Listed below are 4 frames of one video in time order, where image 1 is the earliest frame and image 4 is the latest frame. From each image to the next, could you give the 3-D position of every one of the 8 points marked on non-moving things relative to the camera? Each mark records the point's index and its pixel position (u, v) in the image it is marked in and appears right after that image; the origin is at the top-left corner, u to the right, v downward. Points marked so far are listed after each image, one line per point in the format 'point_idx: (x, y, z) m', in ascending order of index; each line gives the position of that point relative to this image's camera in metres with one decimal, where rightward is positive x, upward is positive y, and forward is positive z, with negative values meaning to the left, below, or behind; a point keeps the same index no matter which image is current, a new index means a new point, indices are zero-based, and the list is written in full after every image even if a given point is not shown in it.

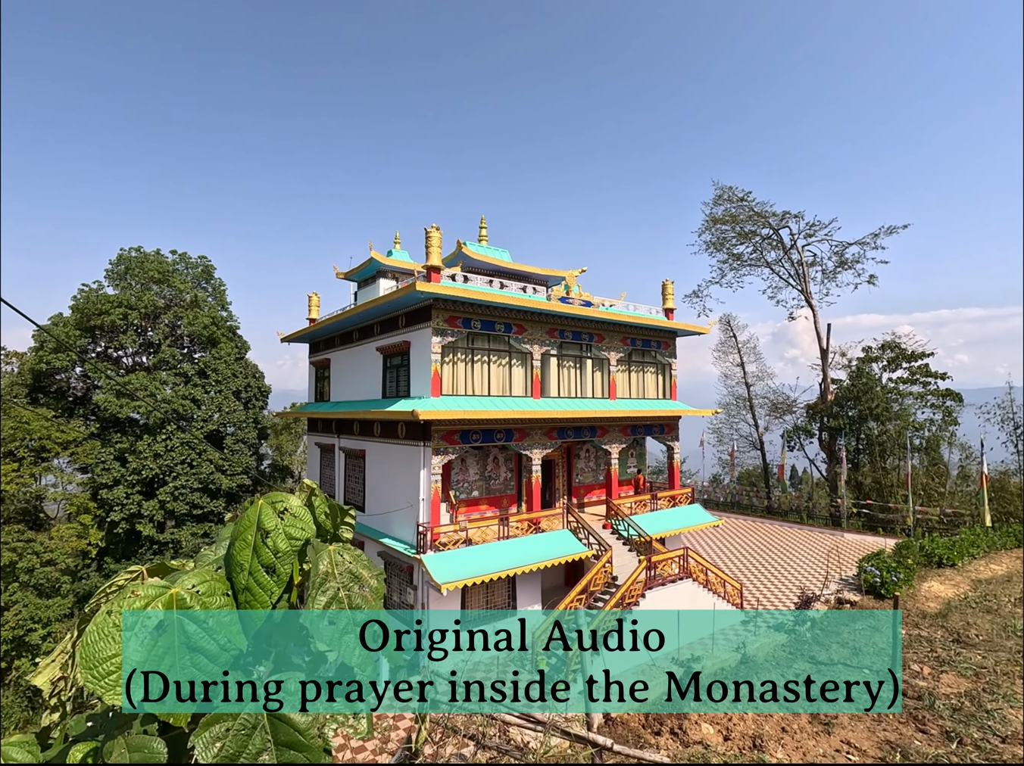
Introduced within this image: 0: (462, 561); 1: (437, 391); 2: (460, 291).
0: (-1.2, -4.1, +11.9) m
1: (-1.9, -0.2, +12.7) m
2: (-1.3, +2.2, +12.5) m
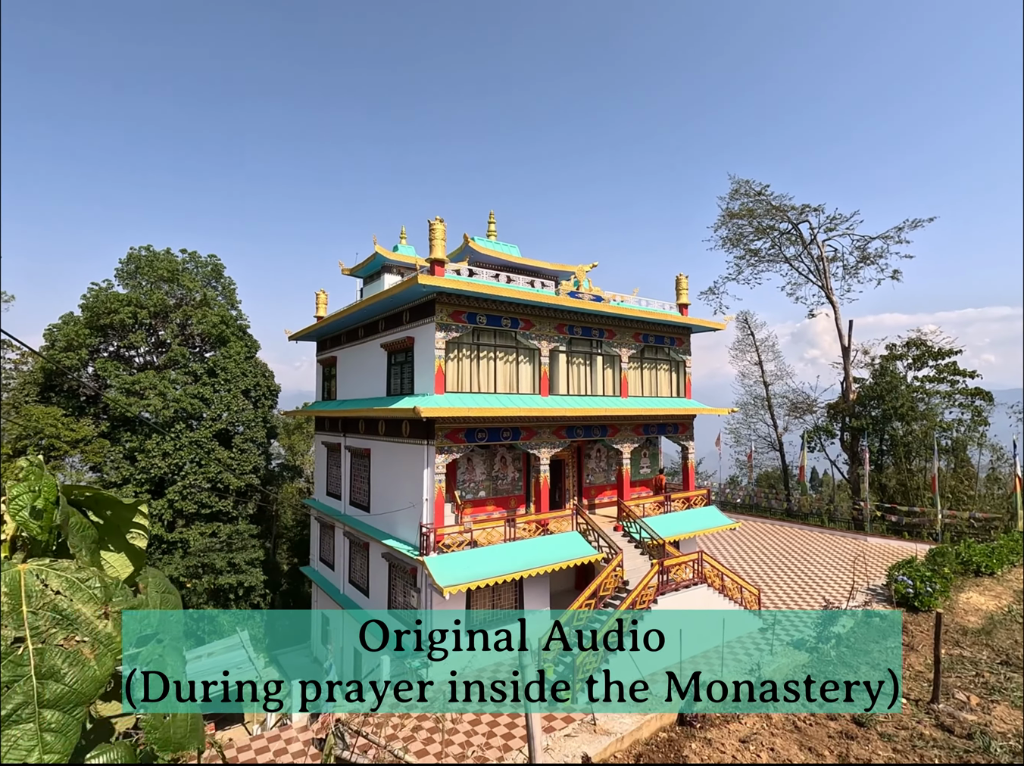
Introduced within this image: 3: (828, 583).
0: (-1.1, -4.1, +11.6) m
1: (-1.7, -0.1, +12.3) m
2: (-1.1, +2.3, +12.1) m
3: (+10.5, -6.7, +16.9) m
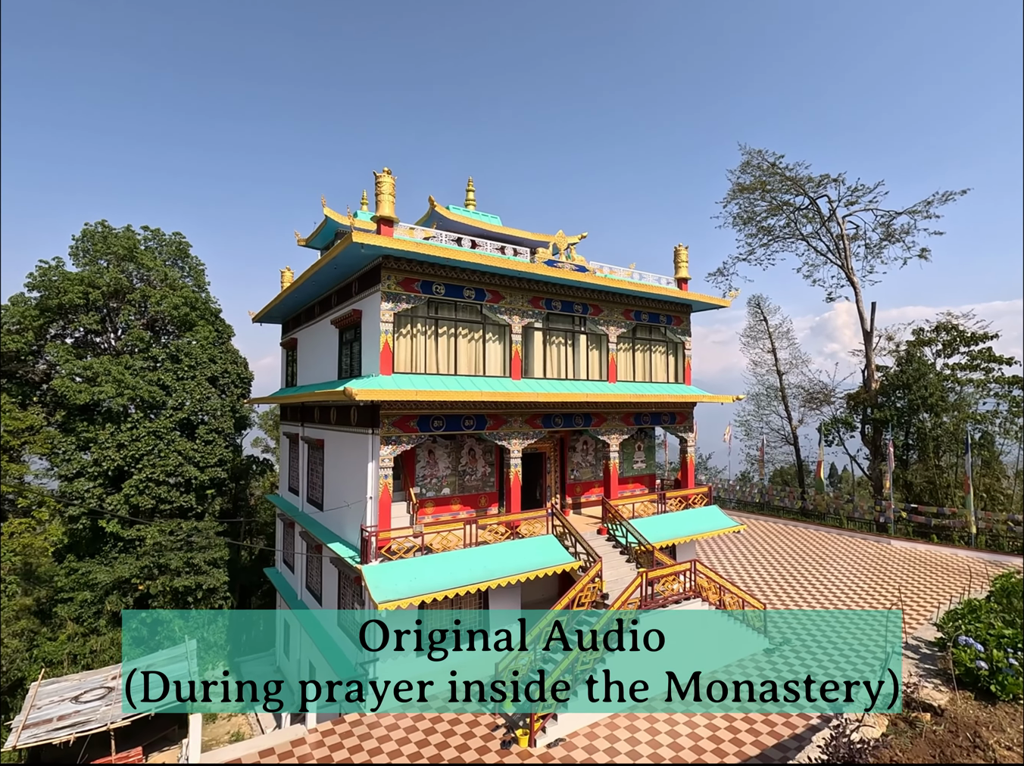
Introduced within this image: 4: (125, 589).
0: (-1.9, -3.6, +9.8) m
1: (-2.6, +0.3, +10.6) m
2: (-2.0, +2.7, +10.3) m
3: (+9.8, -6.2, +14.9) m
4: (-13.2, -7.0, +17.5) m
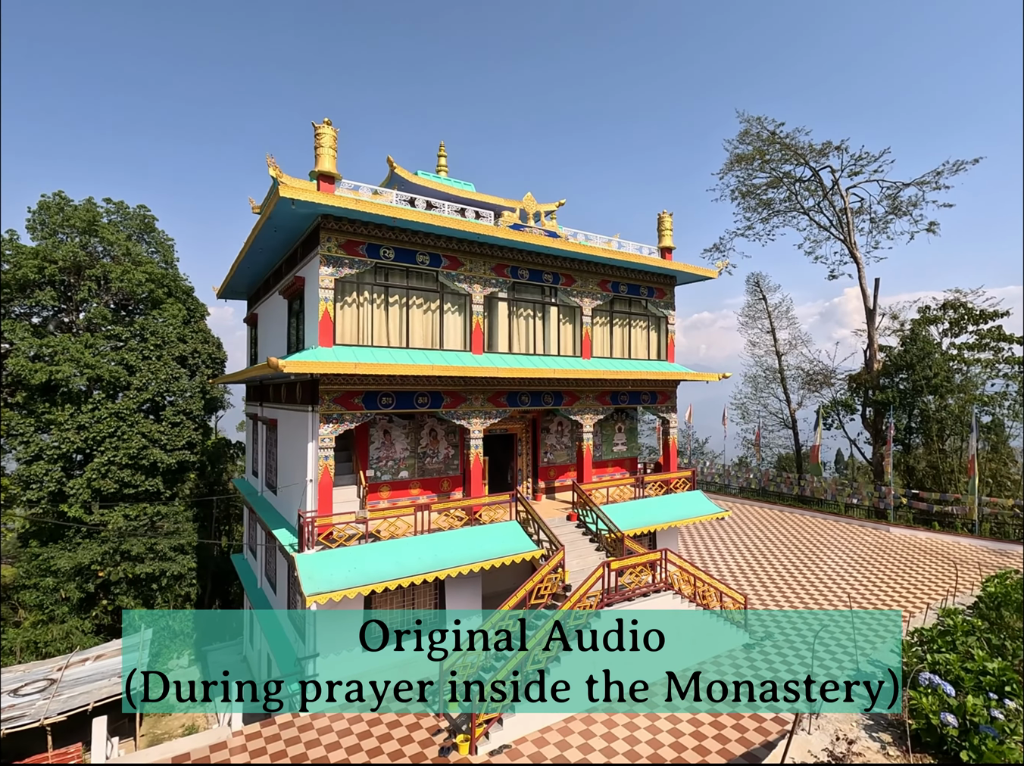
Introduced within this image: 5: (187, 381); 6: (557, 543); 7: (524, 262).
0: (-2.8, -3.1, +9.0) m
1: (-3.4, +0.8, +9.7) m
2: (-2.9, +3.2, +9.3) m
3: (+9.0, -5.6, +14.0) m
4: (-14.0, -6.4, +16.9) m
5: (-12.4, +0.1, +19.6) m
6: (+1.0, -3.4, +10.7) m
7: (+0.3, +2.9, +12.2) m
